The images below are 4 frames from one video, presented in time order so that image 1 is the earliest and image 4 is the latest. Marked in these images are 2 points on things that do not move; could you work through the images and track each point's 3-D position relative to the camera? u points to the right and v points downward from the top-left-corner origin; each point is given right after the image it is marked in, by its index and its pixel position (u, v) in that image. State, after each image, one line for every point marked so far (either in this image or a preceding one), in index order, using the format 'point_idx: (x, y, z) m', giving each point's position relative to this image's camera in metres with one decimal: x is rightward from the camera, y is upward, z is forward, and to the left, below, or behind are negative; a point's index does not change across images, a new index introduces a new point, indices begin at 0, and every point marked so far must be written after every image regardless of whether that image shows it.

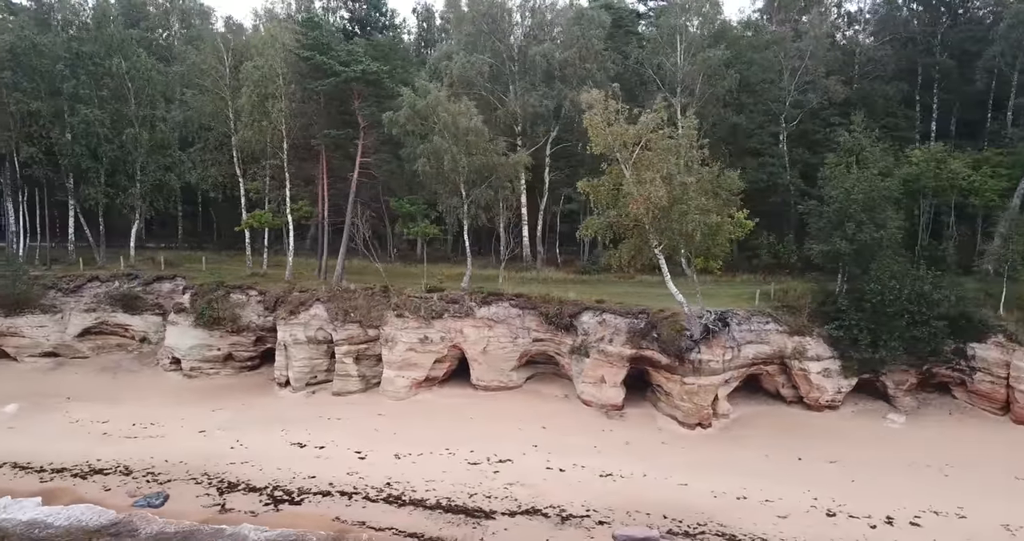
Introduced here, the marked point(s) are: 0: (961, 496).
0: (+7.2, -3.7, +18.4) m
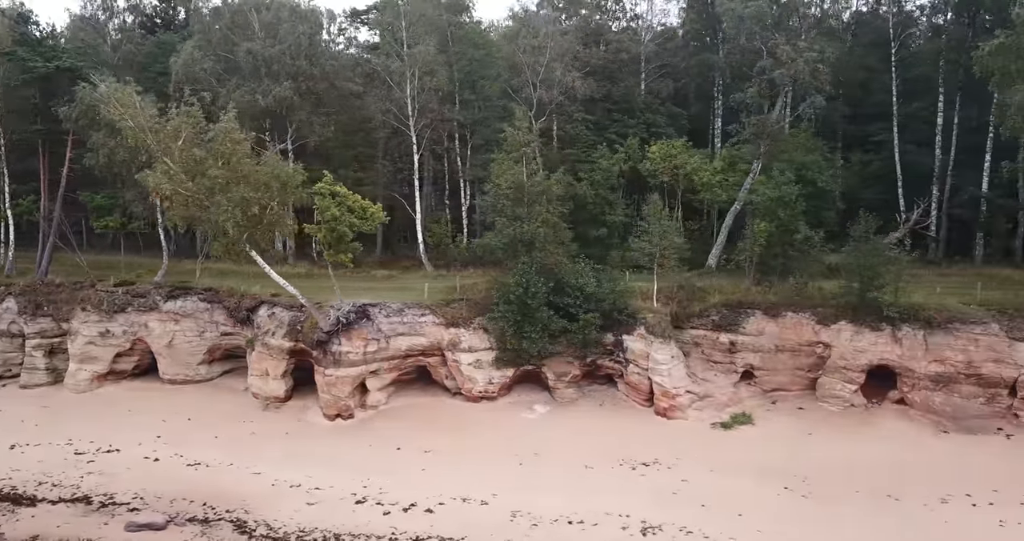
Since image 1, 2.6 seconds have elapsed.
0: (-0.1, -3.6, +18.6) m
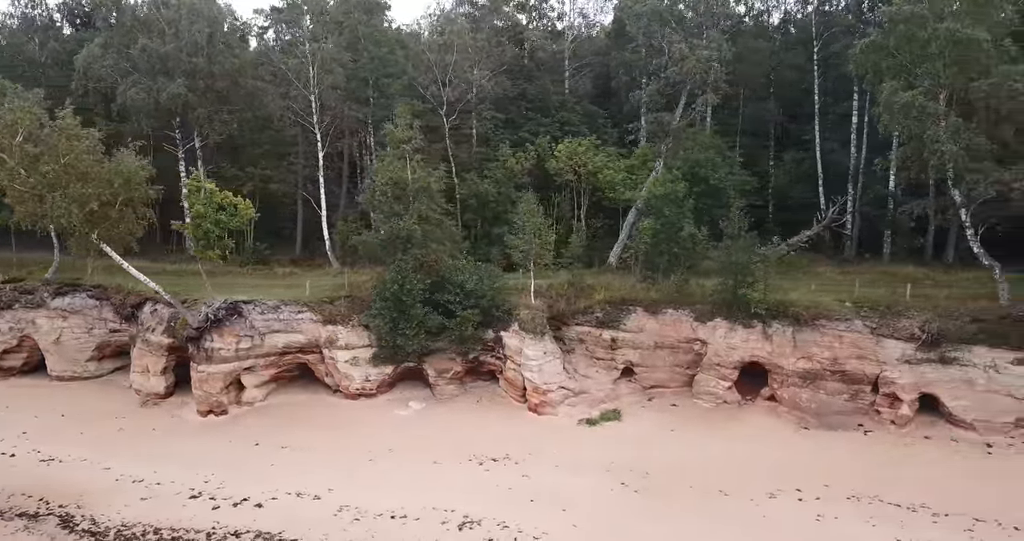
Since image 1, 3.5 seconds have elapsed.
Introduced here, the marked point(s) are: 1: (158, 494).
0: (-2.8, -3.5, +18.7) m
1: (-5.7, -3.6, +17.9) m
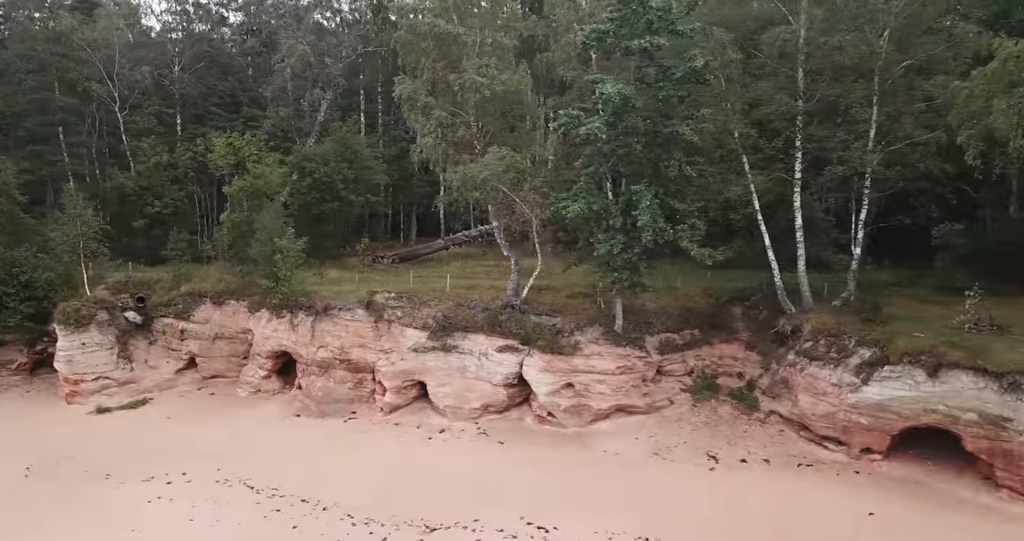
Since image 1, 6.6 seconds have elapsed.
0: (-12.6, -3.3, +18.9) m
1: (-15.5, -3.4, +18.1) m
